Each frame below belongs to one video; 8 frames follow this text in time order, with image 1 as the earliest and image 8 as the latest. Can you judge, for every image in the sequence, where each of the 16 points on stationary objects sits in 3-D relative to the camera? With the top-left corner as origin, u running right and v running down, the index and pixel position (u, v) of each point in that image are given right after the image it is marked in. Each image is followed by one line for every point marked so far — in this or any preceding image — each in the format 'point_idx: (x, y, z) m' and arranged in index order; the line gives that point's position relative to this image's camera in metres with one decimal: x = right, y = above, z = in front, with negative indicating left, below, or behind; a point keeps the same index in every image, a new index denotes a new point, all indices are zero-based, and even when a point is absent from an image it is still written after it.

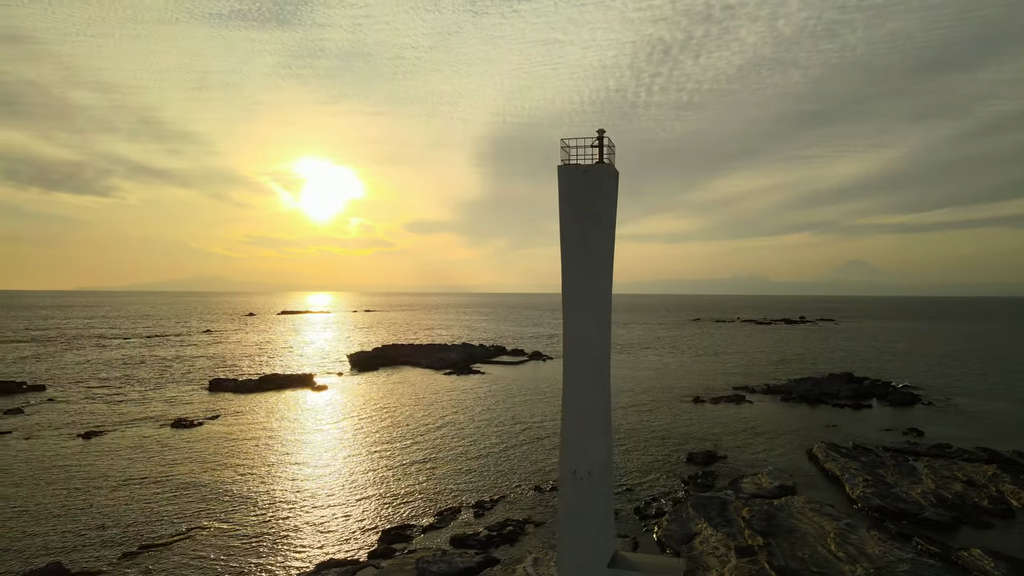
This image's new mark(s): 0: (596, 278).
0: (+1.4, +0.2, +12.0) m
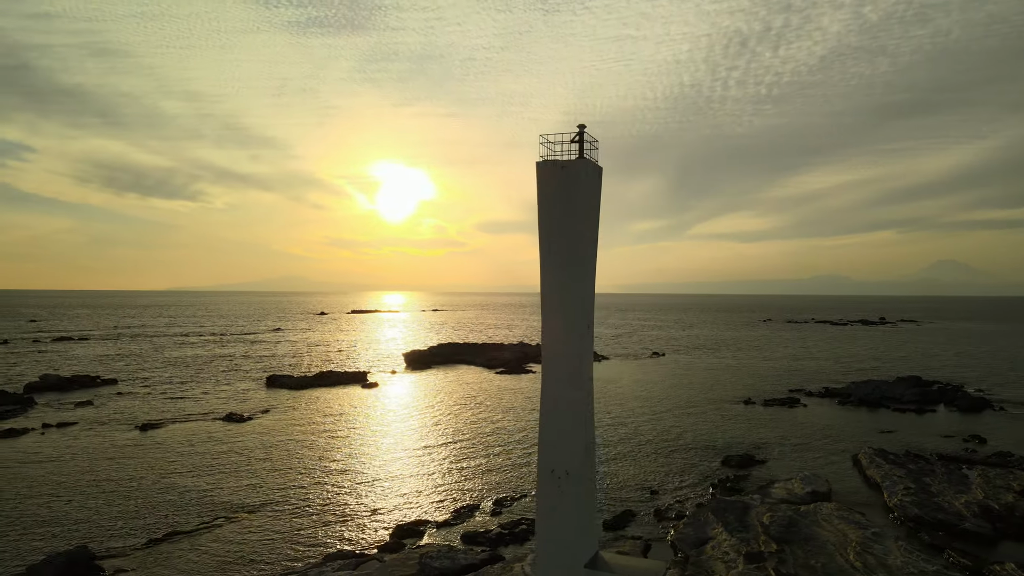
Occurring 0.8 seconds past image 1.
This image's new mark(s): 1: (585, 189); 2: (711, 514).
0: (+1.0, +0.2, +11.8) m
1: (+1.2, +1.6, +11.9) m
2: (+5.3, -6.1, +19.6) m
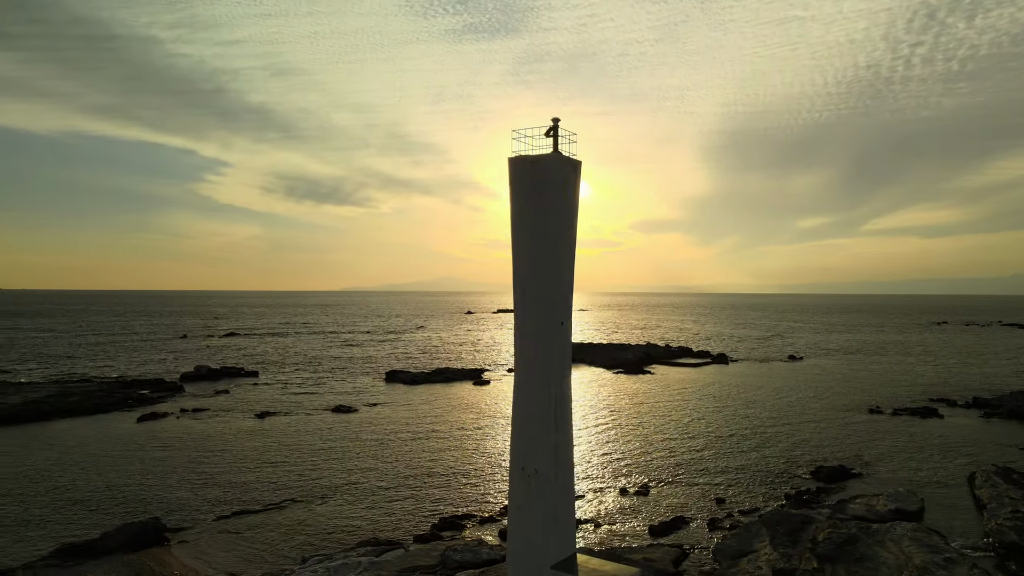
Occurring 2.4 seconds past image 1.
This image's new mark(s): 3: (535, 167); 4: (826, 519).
0: (+0.6, +0.3, +11.7) m
1: (+0.7, +1.7, +11.7) m
2: (+6.3, -6.0, +18.4) m
3: (+0.4, +2.0, +11.5) m
4: (+8.3, -6.1, +19.3) m
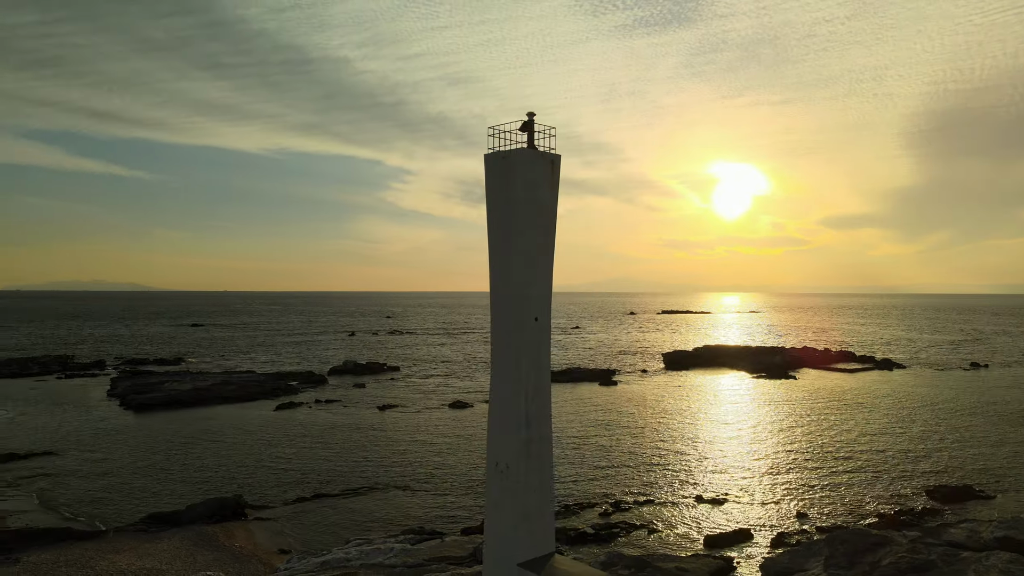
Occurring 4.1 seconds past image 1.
0: (+0.1, +0.3, +11.6) m
1: (+0.3, +1.7, +11.6) m
2: (+7.3, -5.9, +16.9) m
3: (-0.1, +2.0, +11.5) m
4: (+9.4, -6.0, +17.3) m
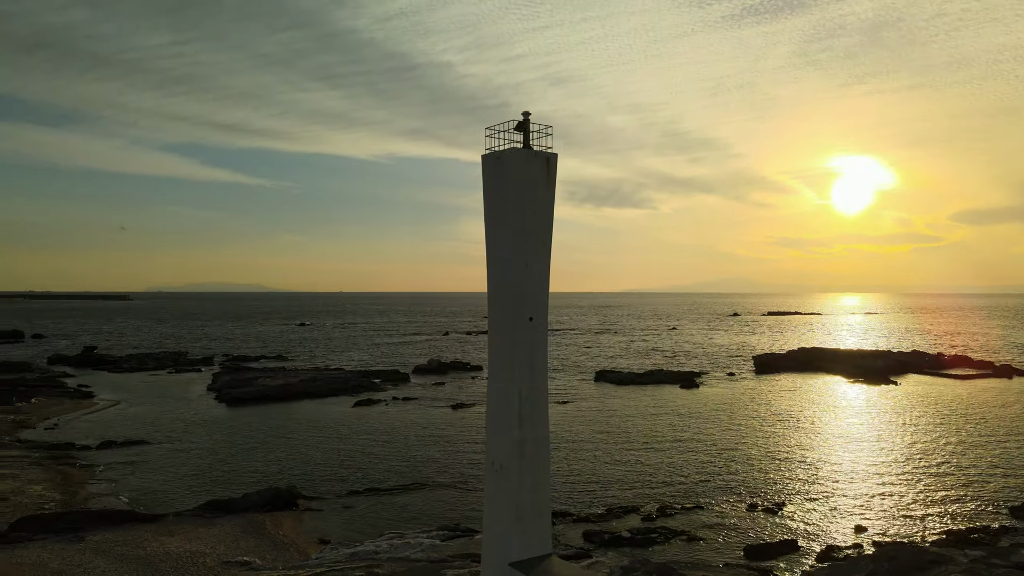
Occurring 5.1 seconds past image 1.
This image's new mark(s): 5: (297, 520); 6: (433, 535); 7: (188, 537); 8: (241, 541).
0: (0.0, +0.3, +11.6) m
1: (+0.2, +1.7, +11.5) m
2: (+7.9, -5.9, +15.8) m
3: (-0.2, +2.0, +11.6) m
4: (+10.0, -6.0, +16.0) m
5: (-5.8, -6.2, +19.6) m
6: (-1.9, -6.0, +17.7) m
7: (-7.7, -5.9, +17.4) m
8: (-6.5, -6.0, +17.4) m
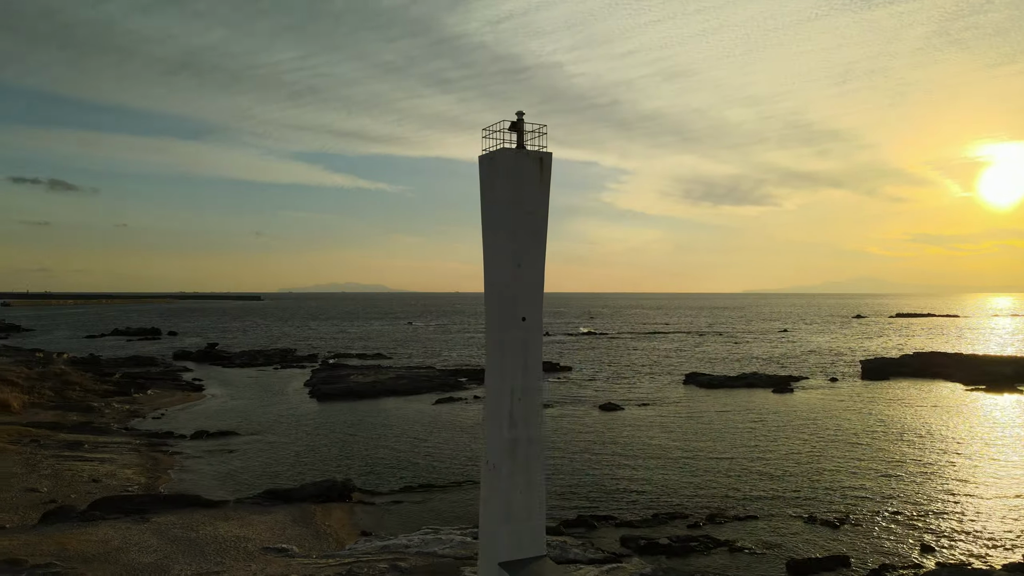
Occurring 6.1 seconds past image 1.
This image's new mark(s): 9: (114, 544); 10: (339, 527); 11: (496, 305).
0: (-0.1, +0.3, +11.6) m
1: (+0.1, +1.7, +11.5) m
2: (+8.3, -5.9, +14.6) m
3: (-0.3, +2.0, +11.6) m
4: (+10.5, -6.0, +14.5) m
5: (-4.6, -6.2, +20.4) m
6: (-1.1, -6.0, +17.9) m
7: (-6.9, -6.0, +18.5) m
8: (-5.7, -6.1, +18.4) m
9: (-8.9, -5.8, +16.4) m
10: (-4.5, -6.1, +18.8) m
11: (-0.2, -0.3, +11.7) m
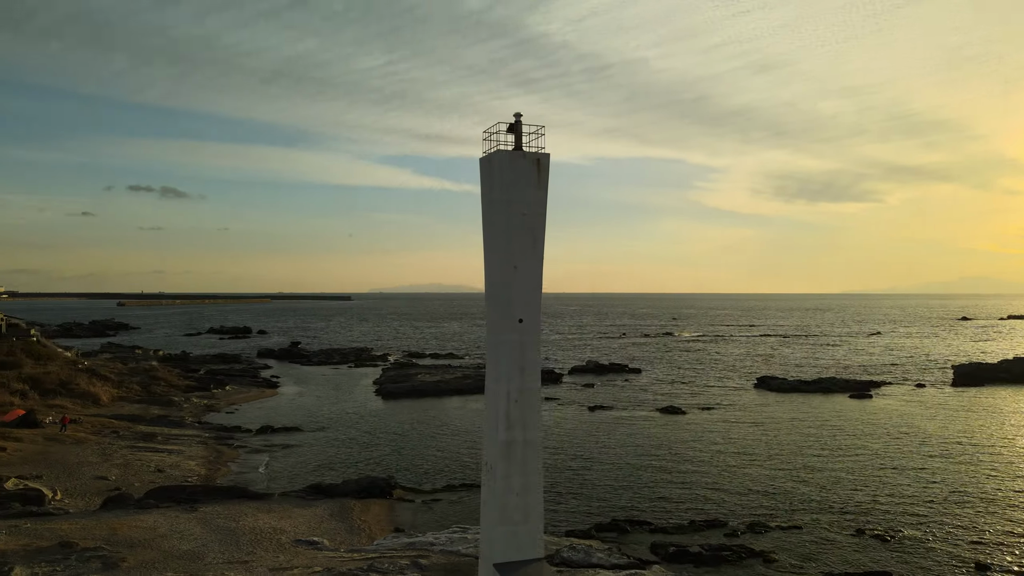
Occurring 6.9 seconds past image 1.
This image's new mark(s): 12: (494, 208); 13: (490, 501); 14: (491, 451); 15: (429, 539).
0: (-0.1, +0.3, +11.6) m
1: (0.0, +1.7, +11.5) m
2: (+8.6, -5.9, +13.7) m
3: (-0.3, +2.0, +11.6) m
4: (+10.7, -6.0, +13.3) m
5: (-3.6, -6.3, +20.8) m
6: (-0.4, -6.0, +18.0) m
7: (-6.1, -6.0, +19.2) m
8: (-4.9, -6.1, +18.9) m
9: (-8.4, -5.8, +17.4) m
10: (-3.7, -6.2, +19.2) m
11: (-0.2, -0.3, +11.7) m
12: (-0.2, +1.3, +11.6) m
13: (-0.3, -3.4, +11.5) m
14: (-0.3, -2.6, +11.6) m
15: (-2.0, -6.0, +17.4) m
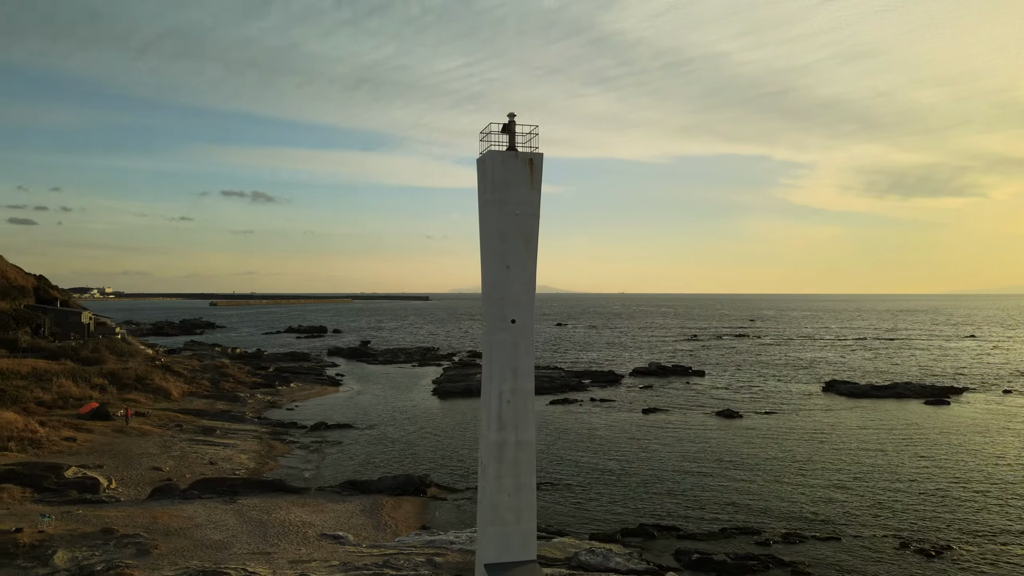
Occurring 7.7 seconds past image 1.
0: (-0.2, +0.3, +11.6) m
1: (-0.1, +1.7, +11.5) m
2: (+8.6, -5.9, +12.8) m
3: (-0.4, +2.0, +11.7) m
4: (+10.7, -6.0, +12.2) m
5: (-2.8, -6.3, +21.1) m
6: (+0.1, -6.0, +18.0) m
7: (-5.4, -6.0, +19.8) m
8: (-4.2, -6.1, +19.4) m
9: (-7.9, -5.8, +18.2) m
10: (-3.0, -6.2, +19.6) m
11: (-0.3, -0.3, +11.7) m
12: (-0.3, +1.3, +11.6) m
13: (-0.4, -3.4, +11.5) m
14: (-0.4, -2.6, +11.6) m
15: (-1.5, -6.0, +17.6) m
